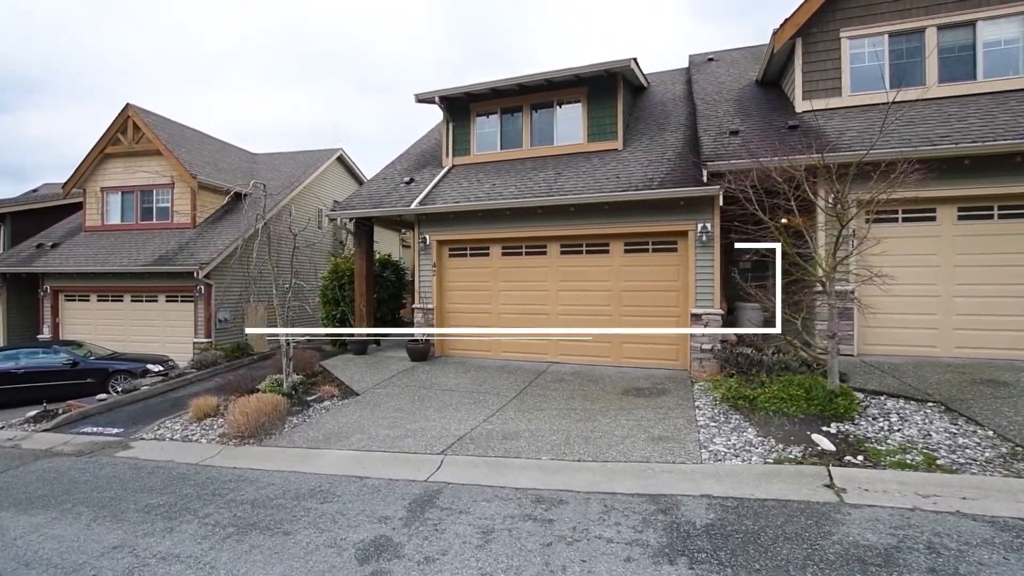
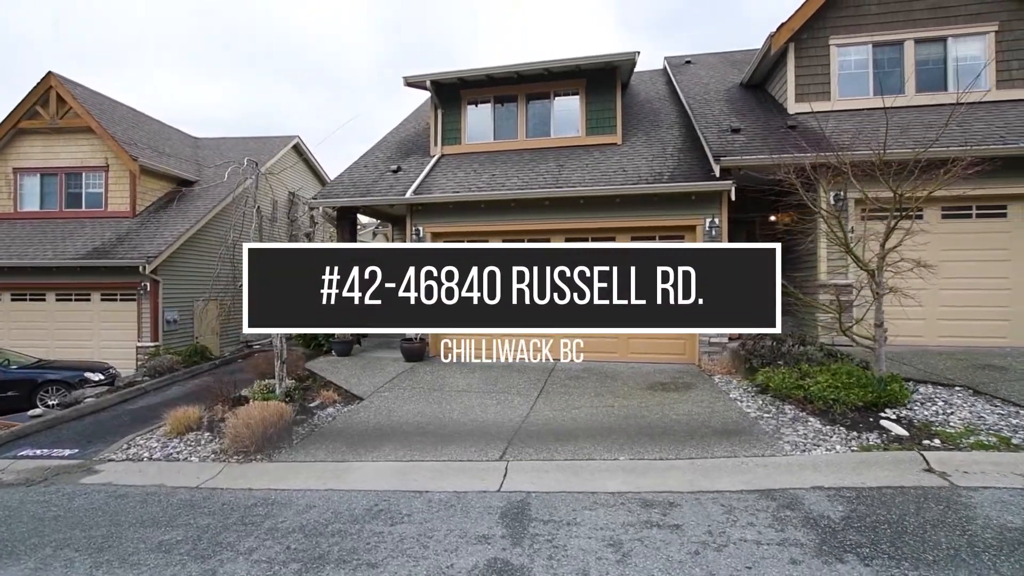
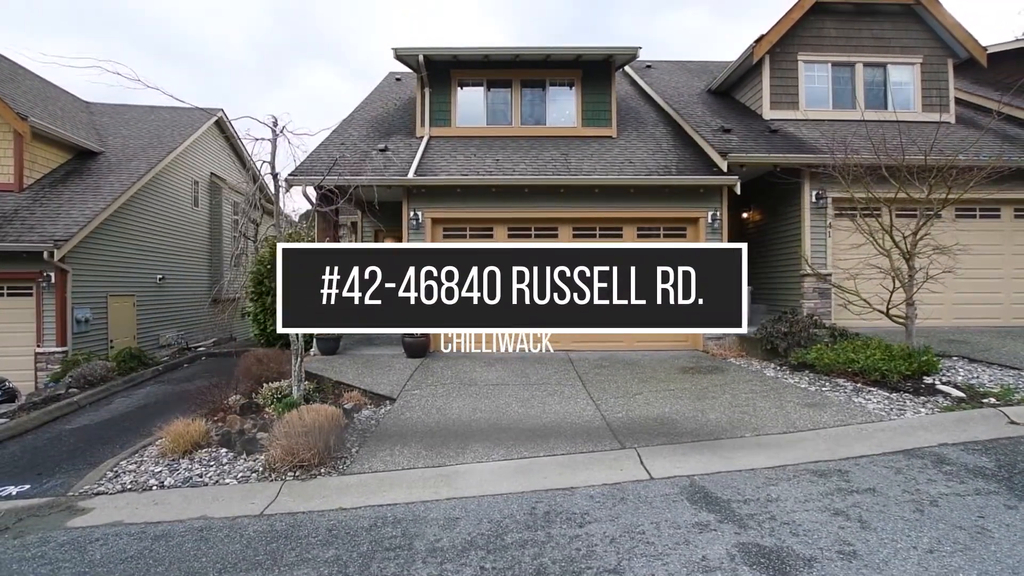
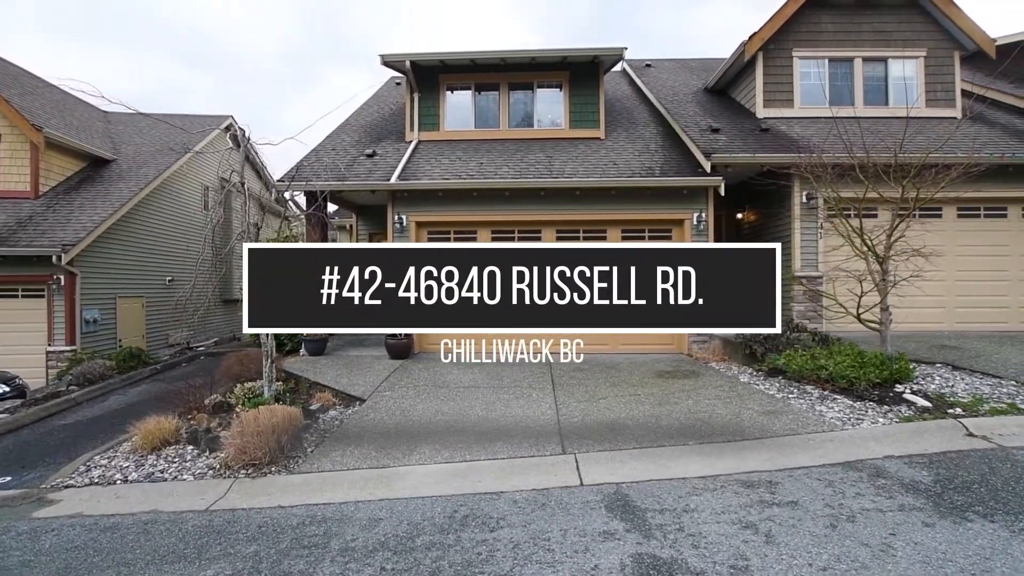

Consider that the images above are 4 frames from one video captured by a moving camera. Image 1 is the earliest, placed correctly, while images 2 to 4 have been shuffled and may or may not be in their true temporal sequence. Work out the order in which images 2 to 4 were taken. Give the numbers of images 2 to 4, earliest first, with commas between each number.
2, 4, 3
